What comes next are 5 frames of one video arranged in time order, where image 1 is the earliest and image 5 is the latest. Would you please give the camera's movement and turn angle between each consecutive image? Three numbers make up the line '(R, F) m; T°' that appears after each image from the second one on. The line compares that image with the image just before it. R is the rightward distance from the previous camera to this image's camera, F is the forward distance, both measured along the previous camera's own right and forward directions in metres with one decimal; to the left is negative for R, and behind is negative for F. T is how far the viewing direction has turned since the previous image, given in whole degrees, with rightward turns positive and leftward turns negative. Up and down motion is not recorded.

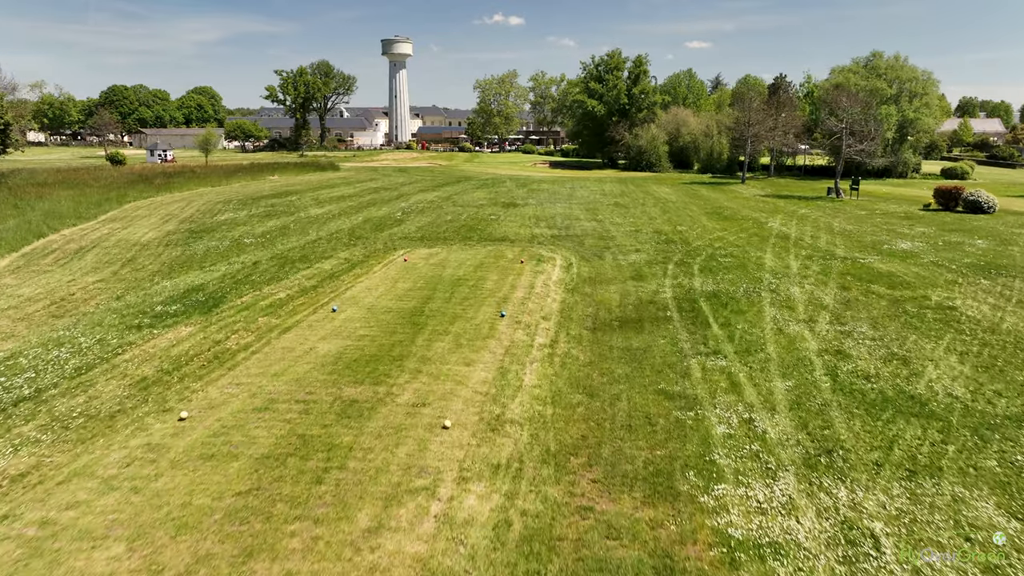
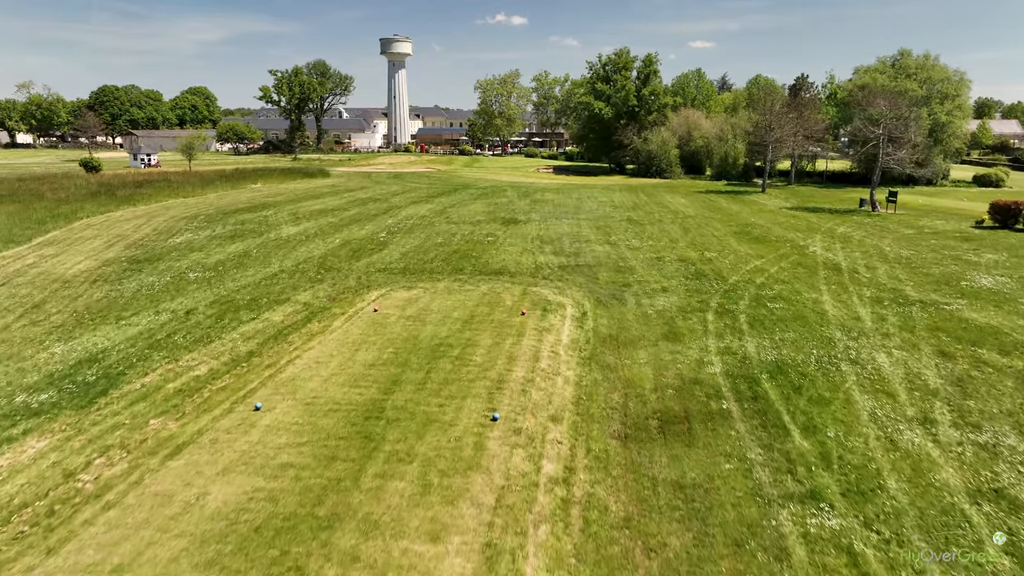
(+0.1, +2.8) m; 0°
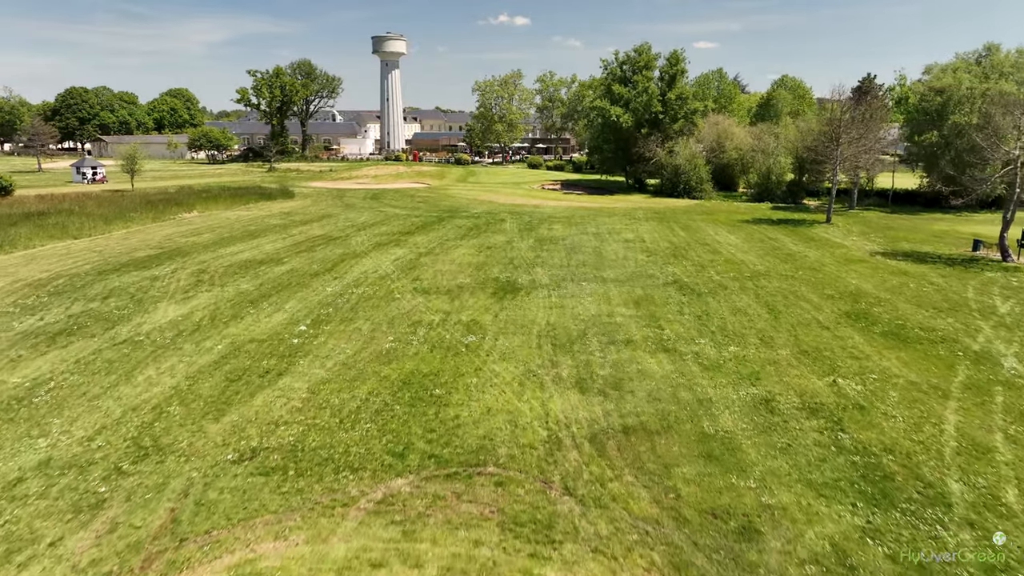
(+0.2, +7.3) m; 0°
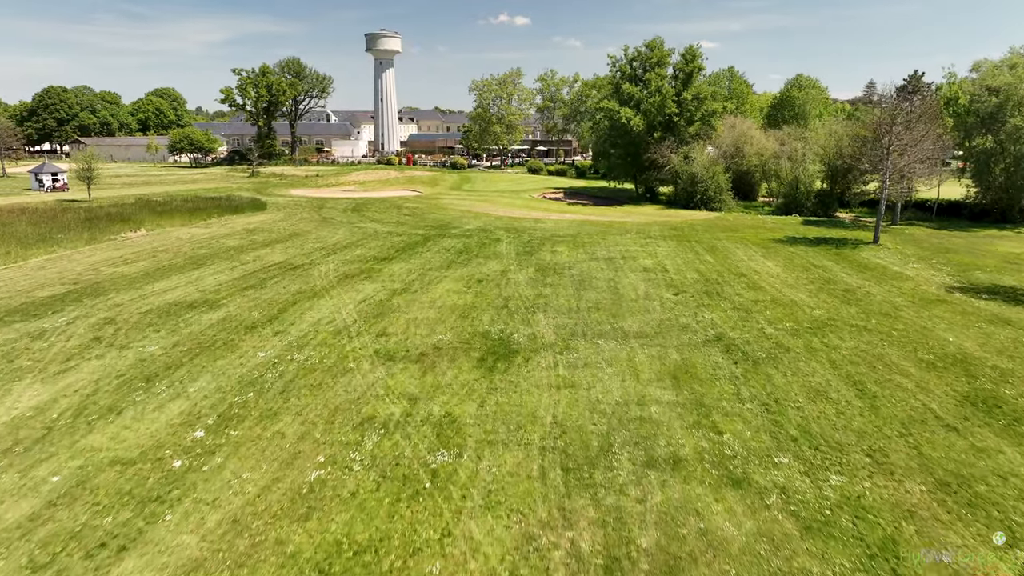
(+0.1, +4.0) m; 0°
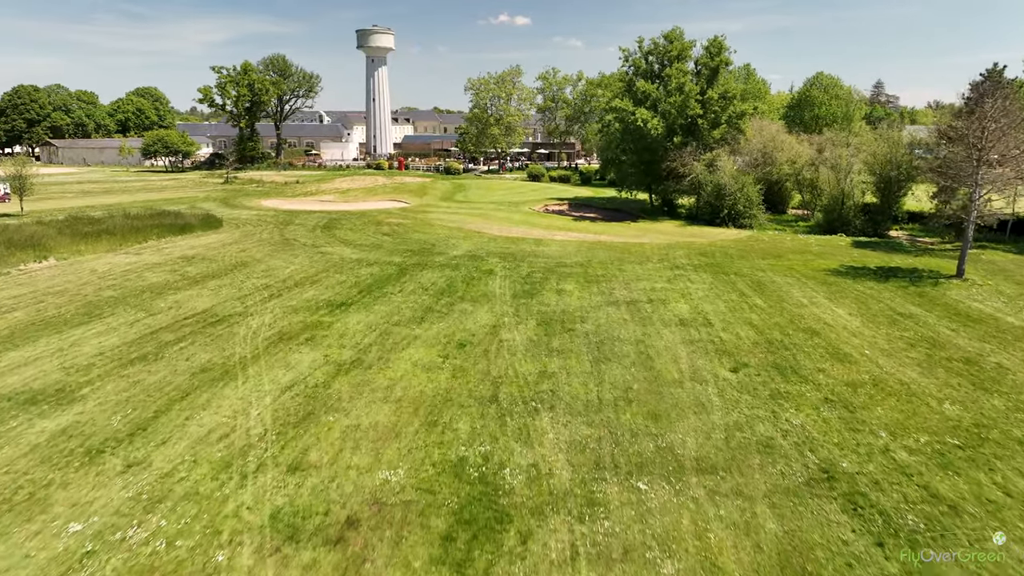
(+0.2, +4.9) m; 0°
